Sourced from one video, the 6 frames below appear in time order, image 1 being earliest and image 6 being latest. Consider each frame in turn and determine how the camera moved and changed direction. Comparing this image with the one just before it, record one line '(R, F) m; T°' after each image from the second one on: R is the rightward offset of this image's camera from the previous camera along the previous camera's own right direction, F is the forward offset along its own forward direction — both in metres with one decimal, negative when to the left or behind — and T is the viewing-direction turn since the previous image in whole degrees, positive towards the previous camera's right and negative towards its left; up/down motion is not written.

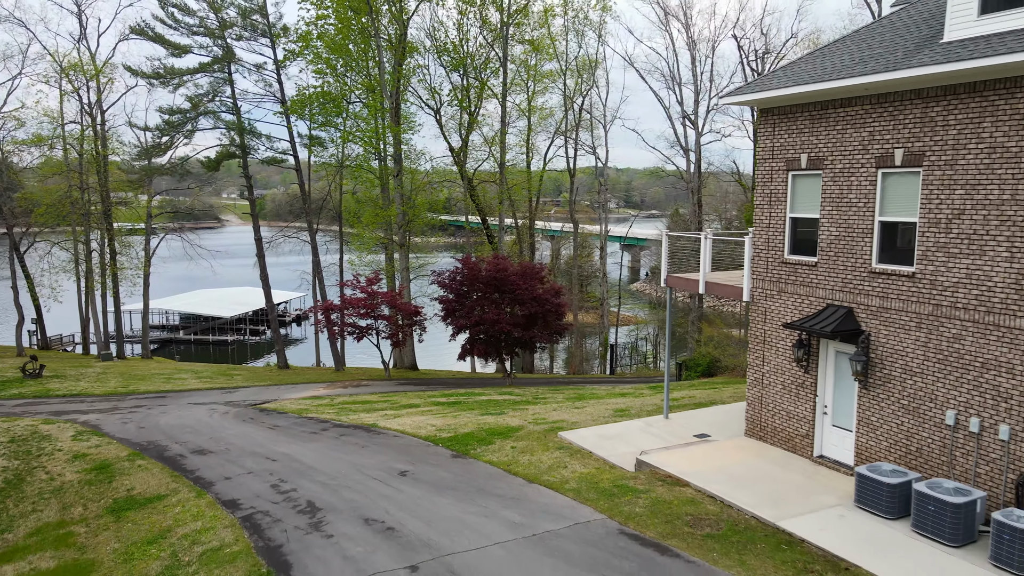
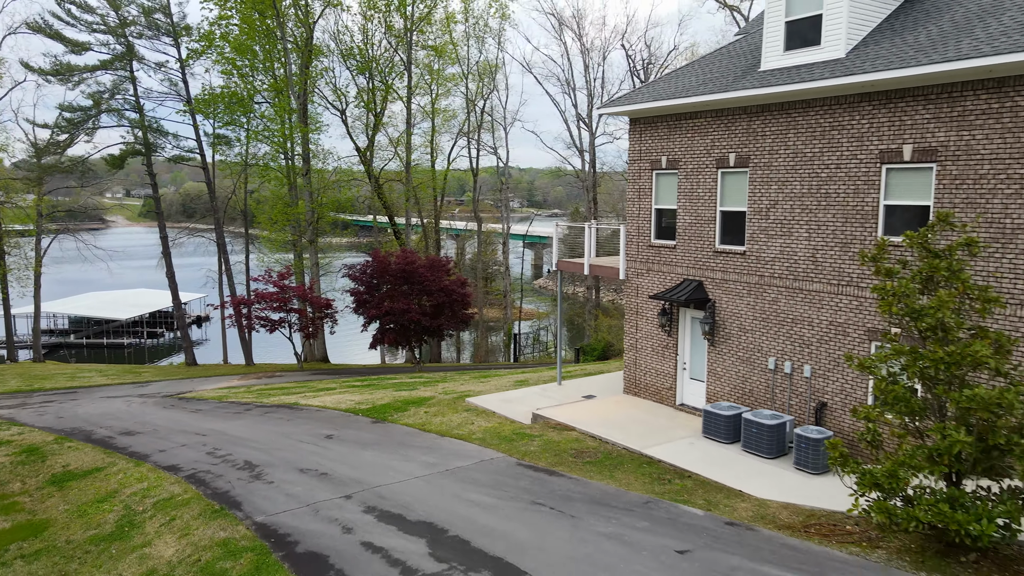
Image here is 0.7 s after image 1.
(-0.1, -2.0) m; +7°
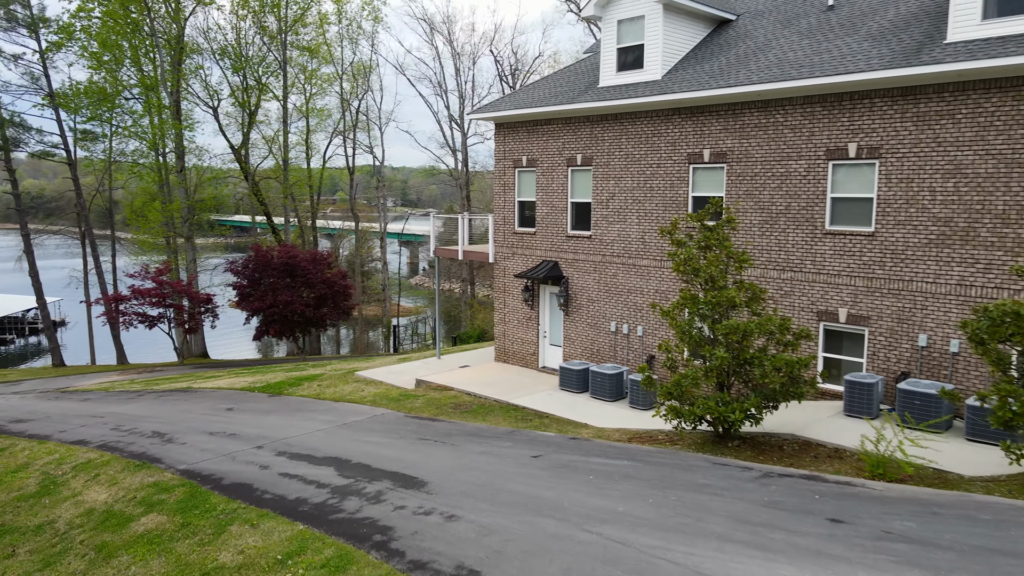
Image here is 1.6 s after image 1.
(-0.2, -2.1) m; +10°
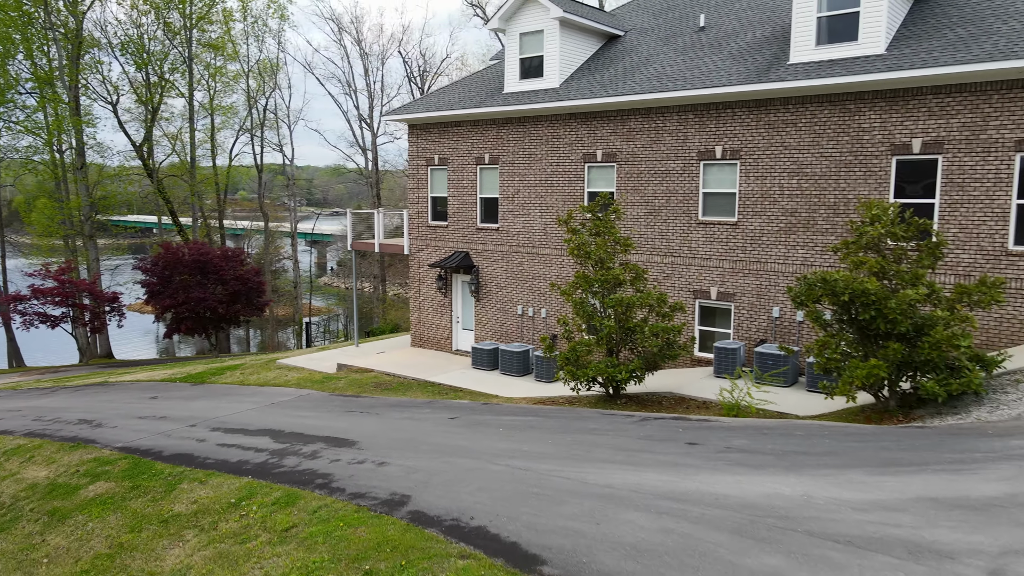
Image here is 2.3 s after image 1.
(-0.1, -1.4) m; +7°
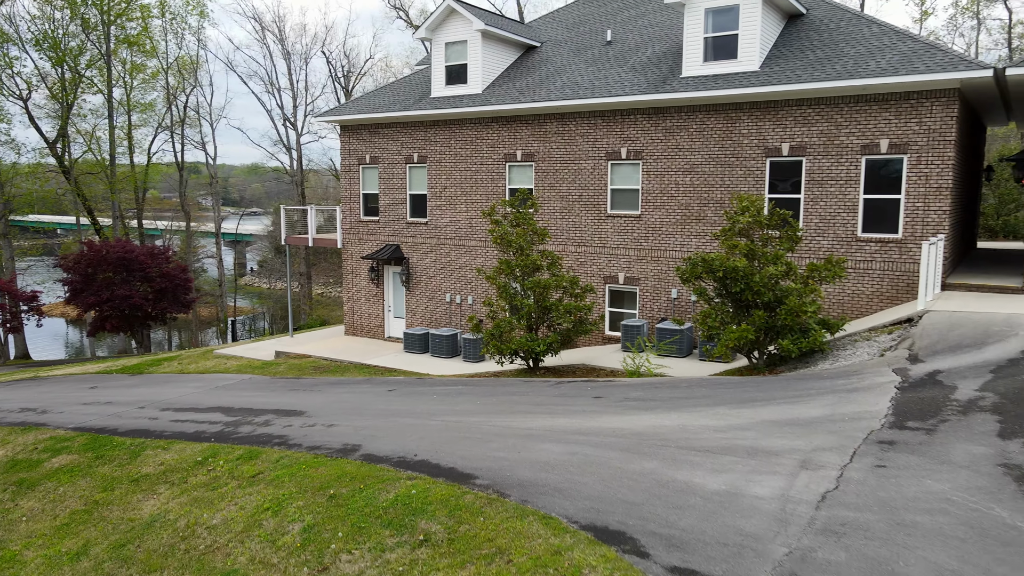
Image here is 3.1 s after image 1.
(-0.1, -1.4) m; +6°
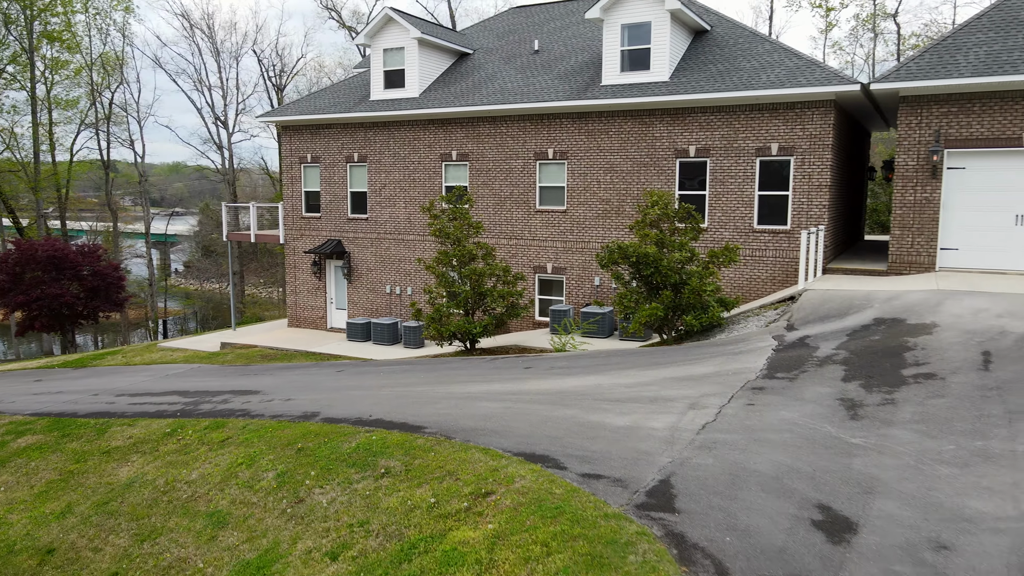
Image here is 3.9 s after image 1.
(-0.1, -1.3) m; +5°
